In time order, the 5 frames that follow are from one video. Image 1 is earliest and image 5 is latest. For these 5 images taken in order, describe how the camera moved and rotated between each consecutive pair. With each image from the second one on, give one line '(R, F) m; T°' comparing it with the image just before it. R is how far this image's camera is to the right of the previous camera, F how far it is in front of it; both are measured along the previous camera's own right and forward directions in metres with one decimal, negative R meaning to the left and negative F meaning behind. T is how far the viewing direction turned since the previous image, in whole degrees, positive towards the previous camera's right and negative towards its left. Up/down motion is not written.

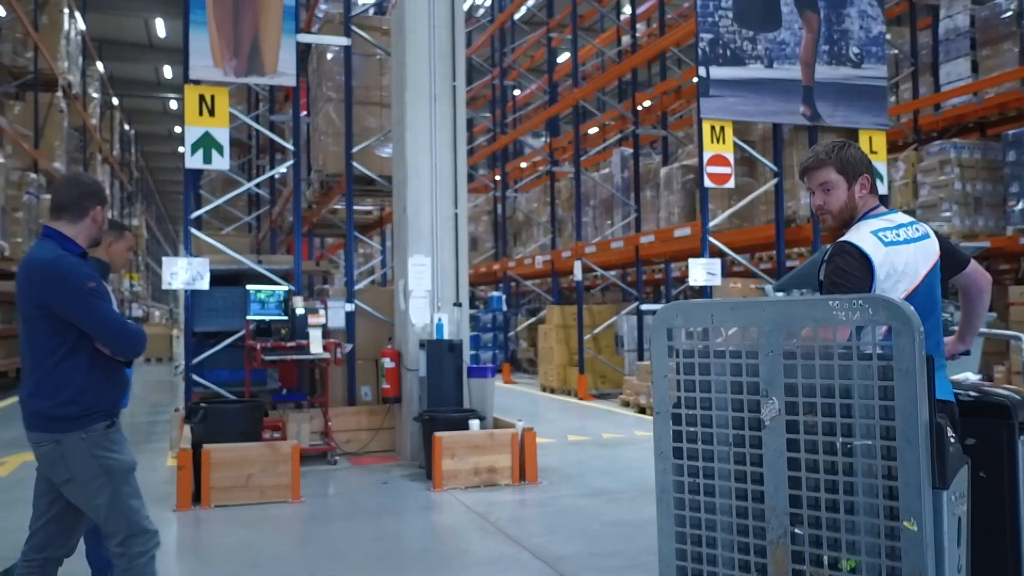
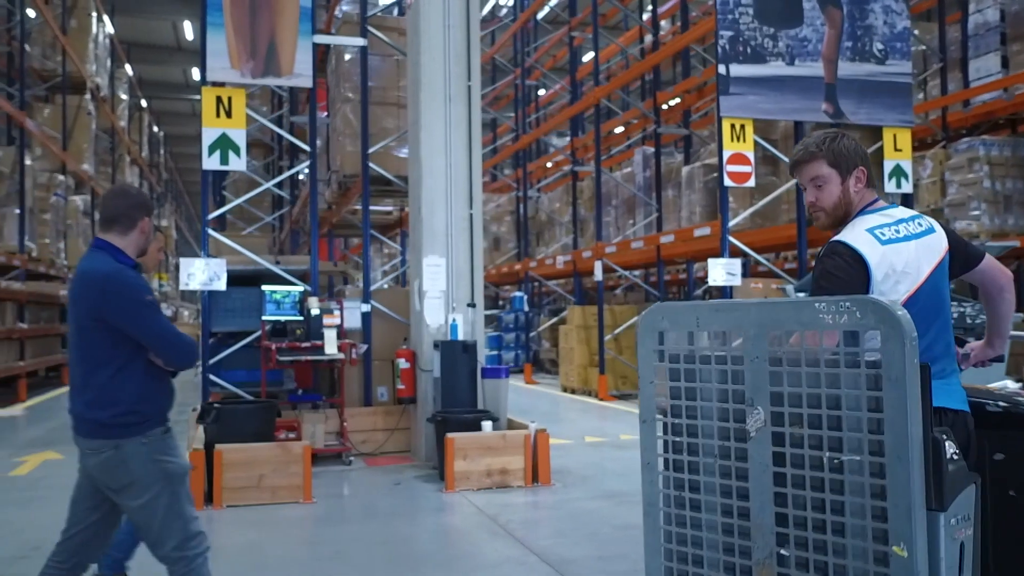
(+0.1, 0.0) m; -2°
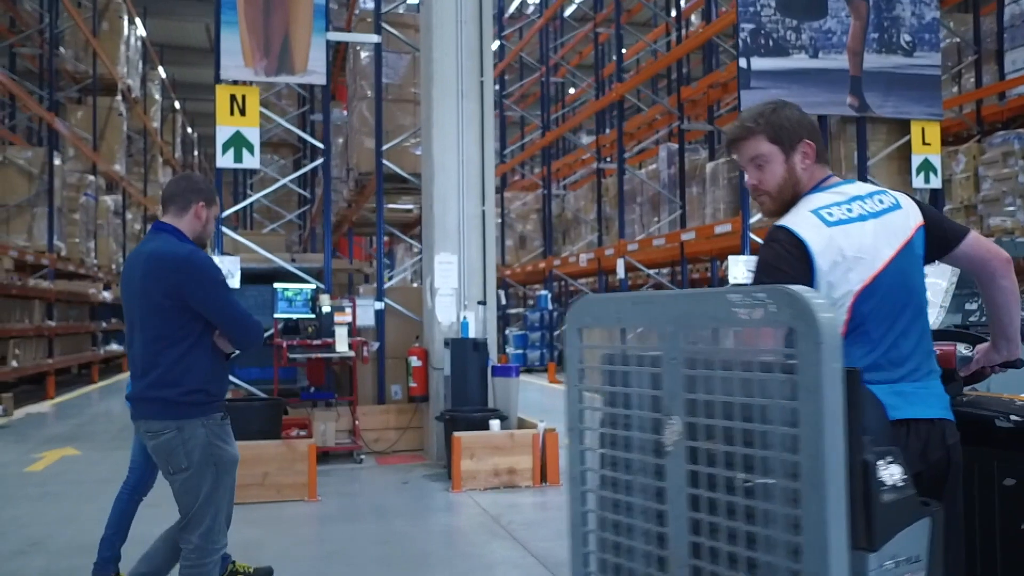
(+0.2, +0.1) m; -2°
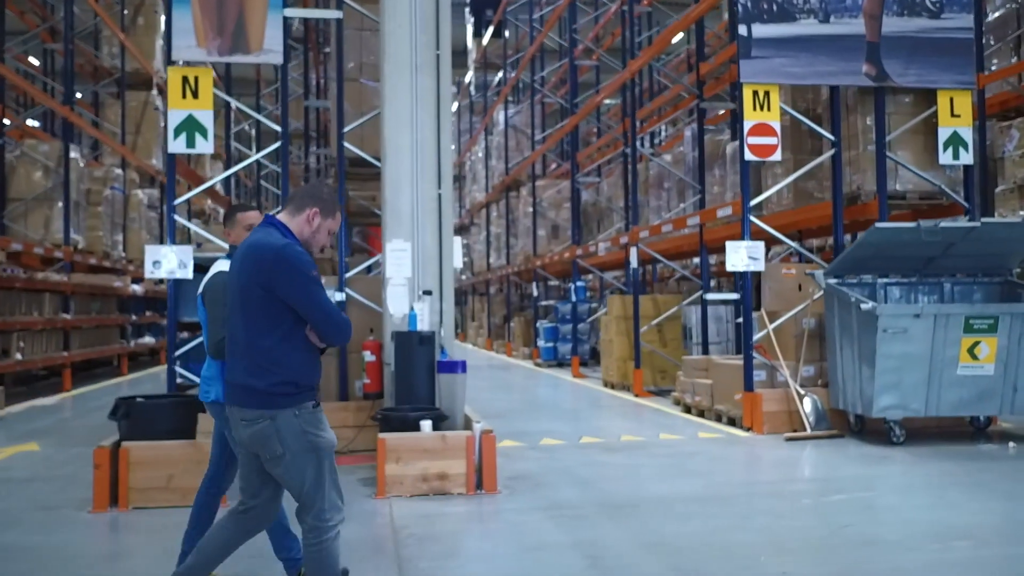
(+0.9, +0.5) m; -5°
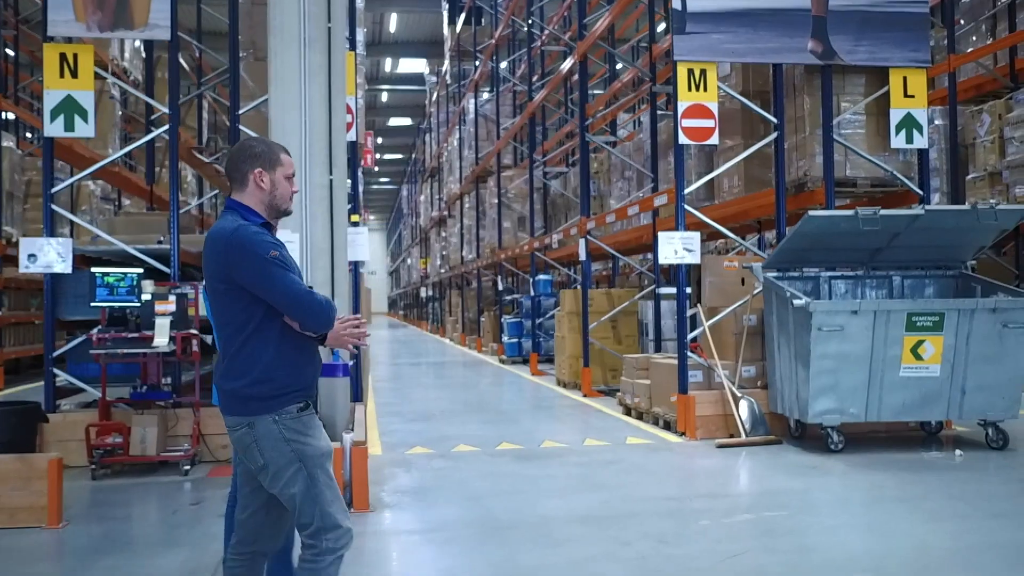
(+0.7, +0.5) m; 0°
